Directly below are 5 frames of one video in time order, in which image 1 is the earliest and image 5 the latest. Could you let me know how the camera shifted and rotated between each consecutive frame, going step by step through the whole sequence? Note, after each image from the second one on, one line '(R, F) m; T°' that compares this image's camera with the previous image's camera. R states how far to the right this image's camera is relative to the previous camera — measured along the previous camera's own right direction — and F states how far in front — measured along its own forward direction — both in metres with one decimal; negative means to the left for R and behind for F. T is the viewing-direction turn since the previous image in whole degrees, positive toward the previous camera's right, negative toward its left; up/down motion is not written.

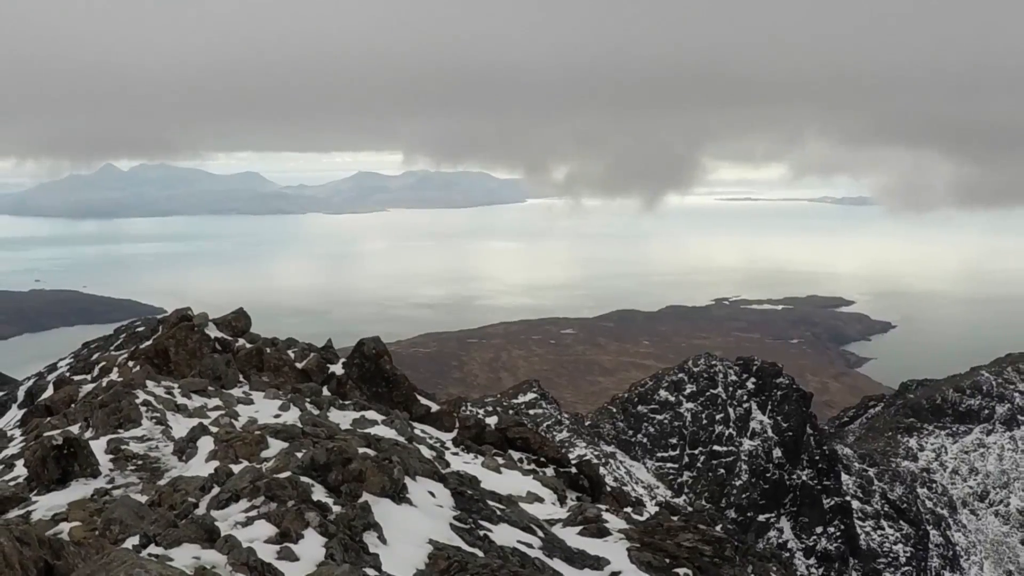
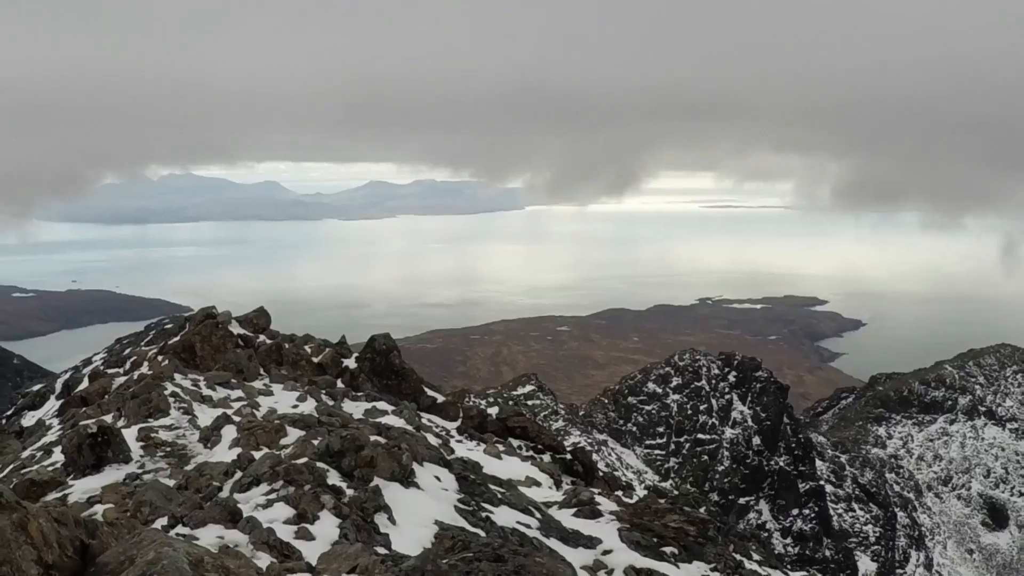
(0.0, -1.4) m; 0°
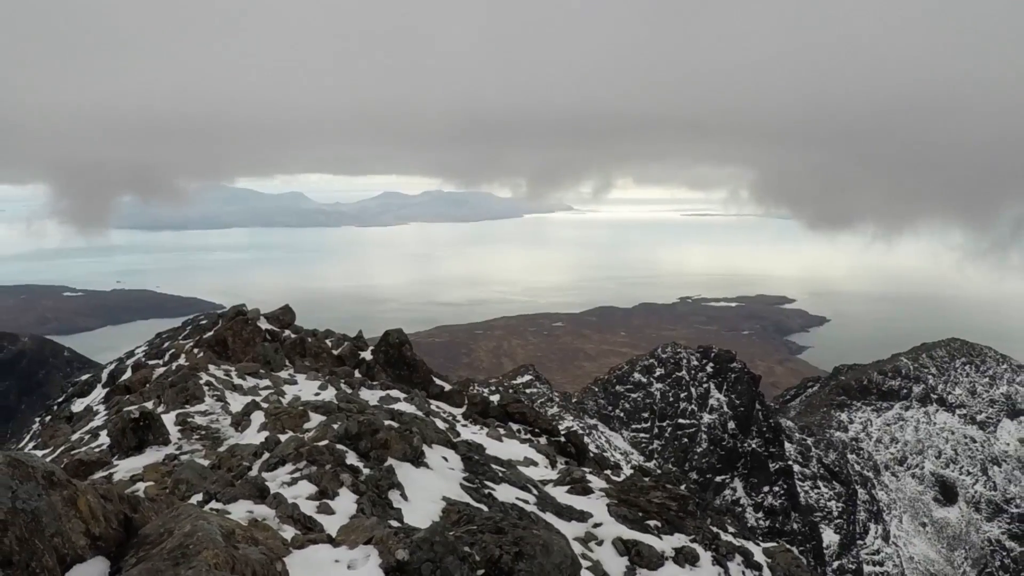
(0.0, -2.1) m; 0°
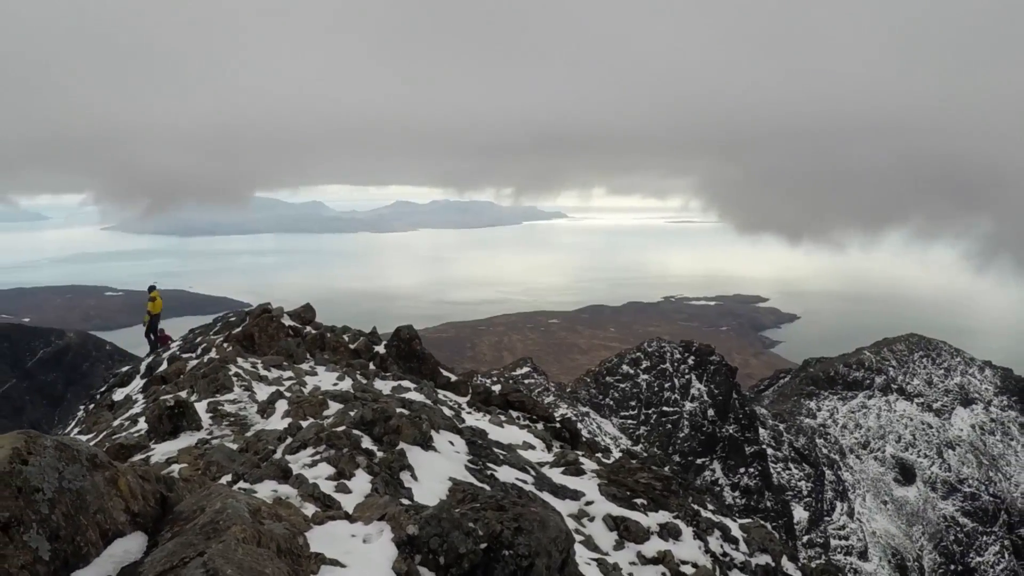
(+0.1, -2.1) m; 0°
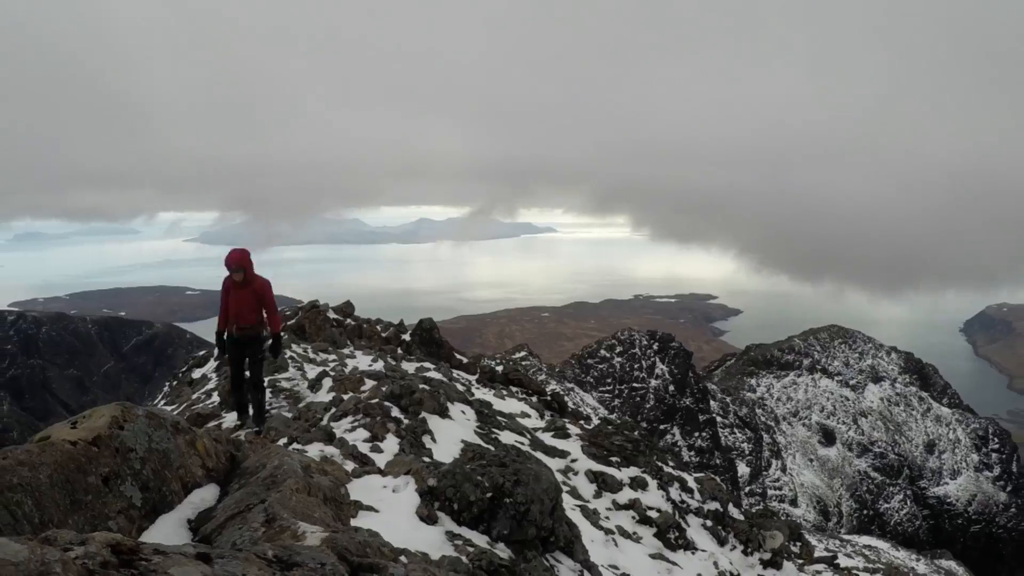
(+0.2, -5.6) m; 0°
